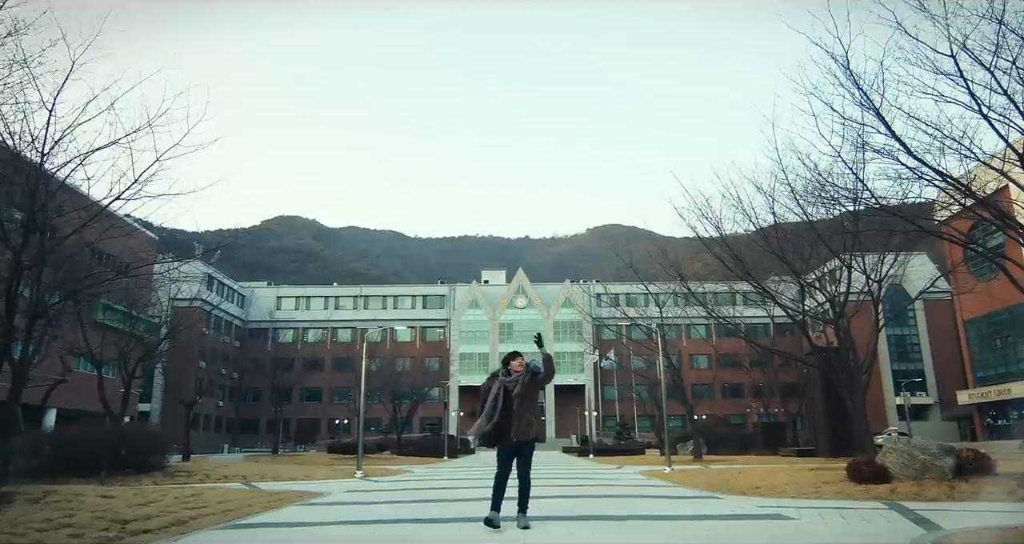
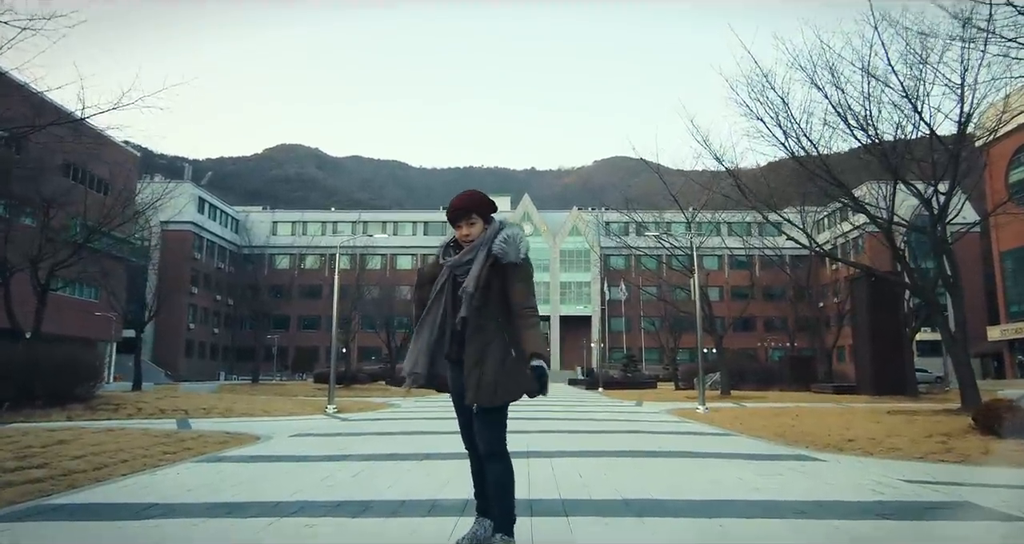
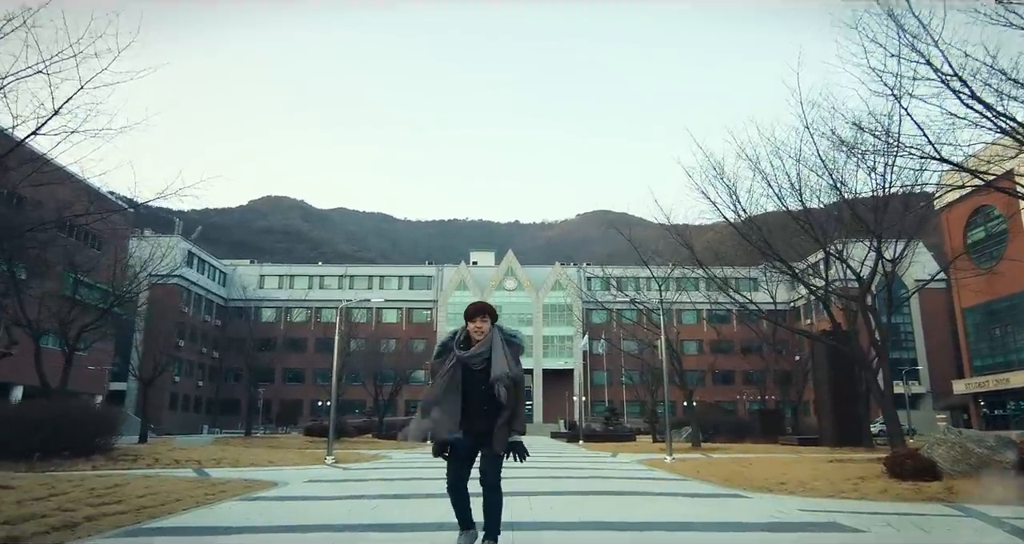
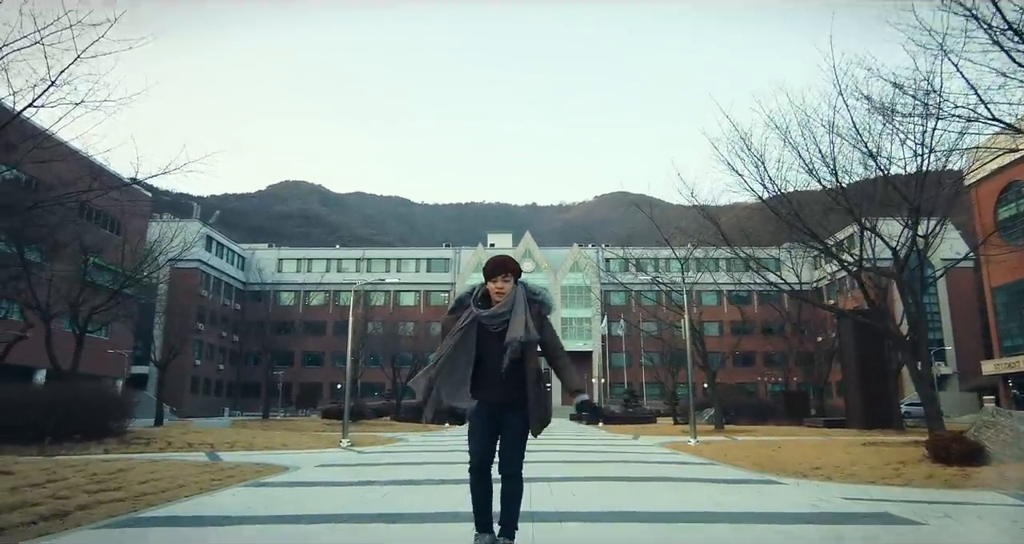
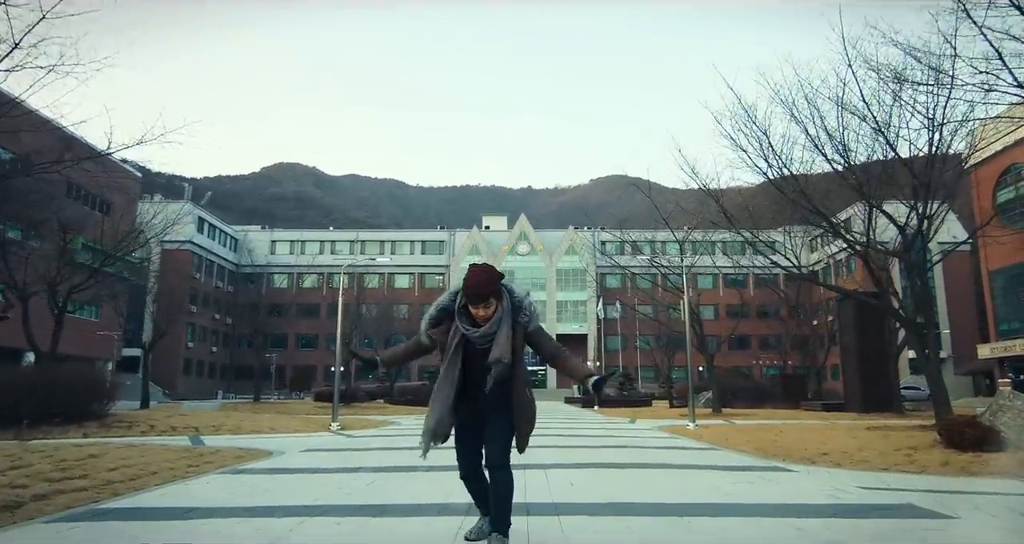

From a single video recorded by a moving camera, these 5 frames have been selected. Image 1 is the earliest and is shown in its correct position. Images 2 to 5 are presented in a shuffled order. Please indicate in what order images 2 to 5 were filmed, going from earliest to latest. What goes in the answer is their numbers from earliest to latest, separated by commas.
3, 4, 5, 2
